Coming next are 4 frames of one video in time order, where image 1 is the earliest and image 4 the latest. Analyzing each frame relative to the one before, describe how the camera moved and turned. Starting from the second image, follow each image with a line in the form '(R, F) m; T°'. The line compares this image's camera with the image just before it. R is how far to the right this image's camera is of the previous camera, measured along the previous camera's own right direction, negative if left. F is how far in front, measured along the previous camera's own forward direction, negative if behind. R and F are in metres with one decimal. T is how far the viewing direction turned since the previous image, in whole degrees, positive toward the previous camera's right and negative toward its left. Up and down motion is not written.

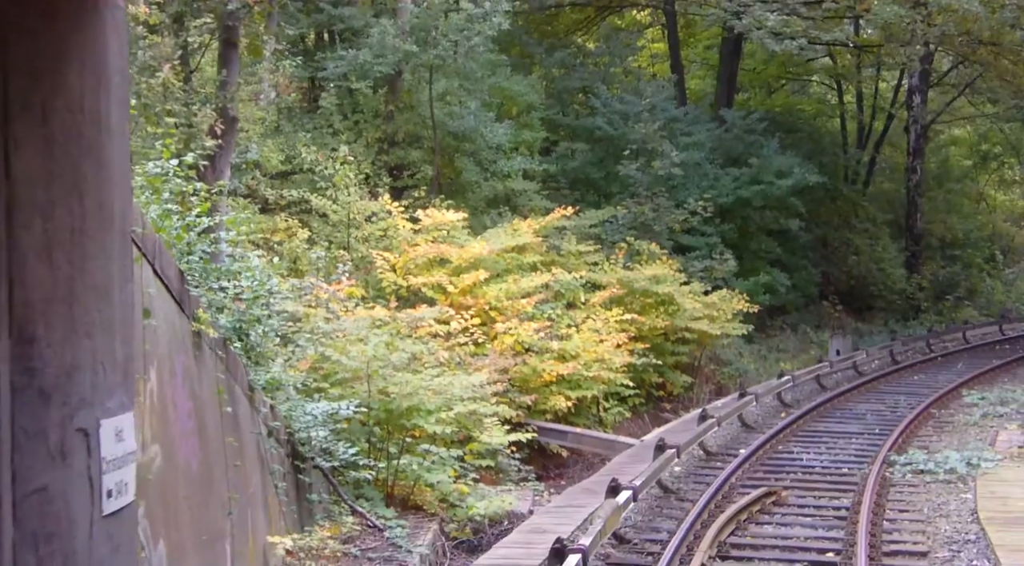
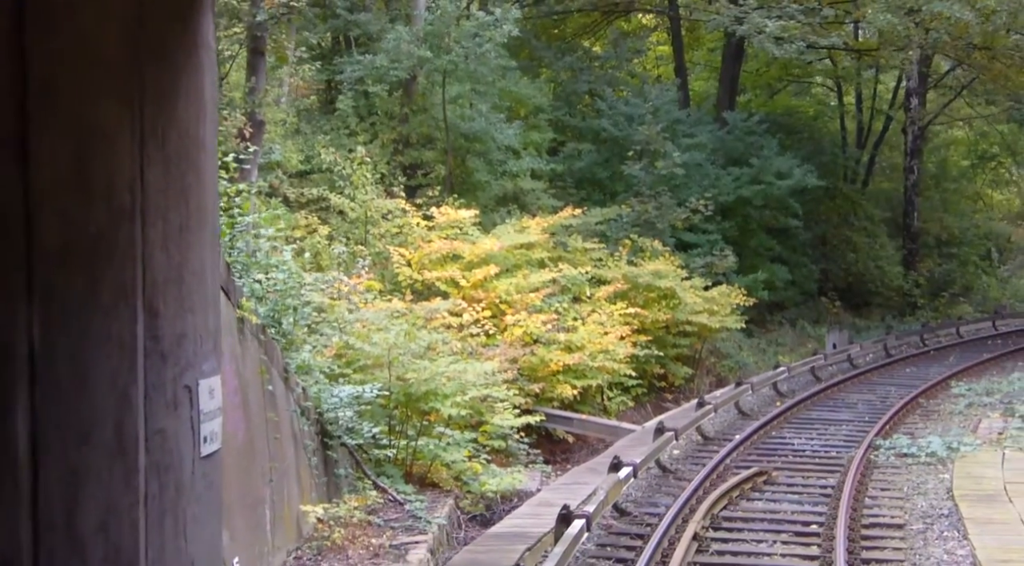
(0.0, -0.9) m; 0°
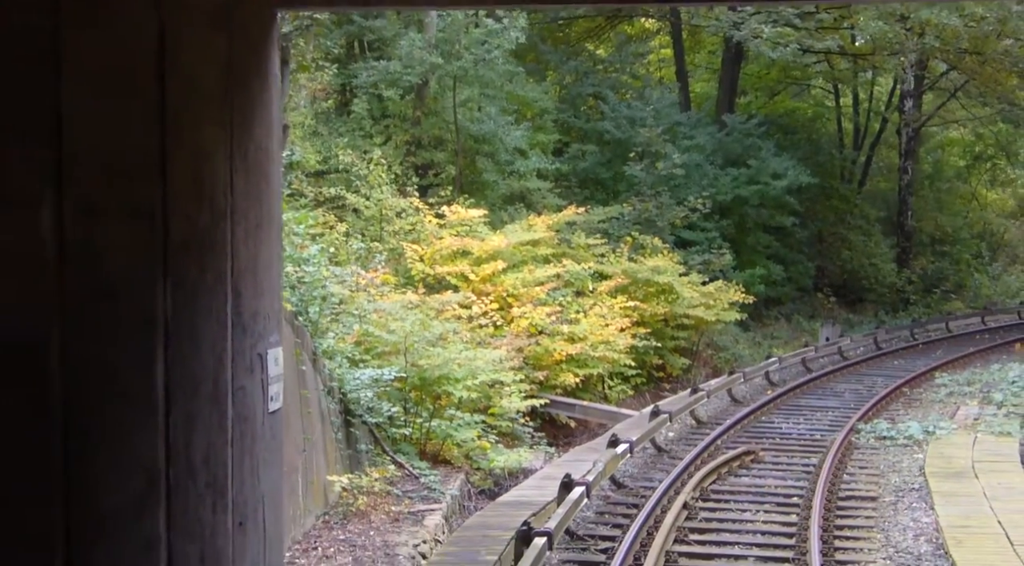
(0.0, -1.1) m; 0°
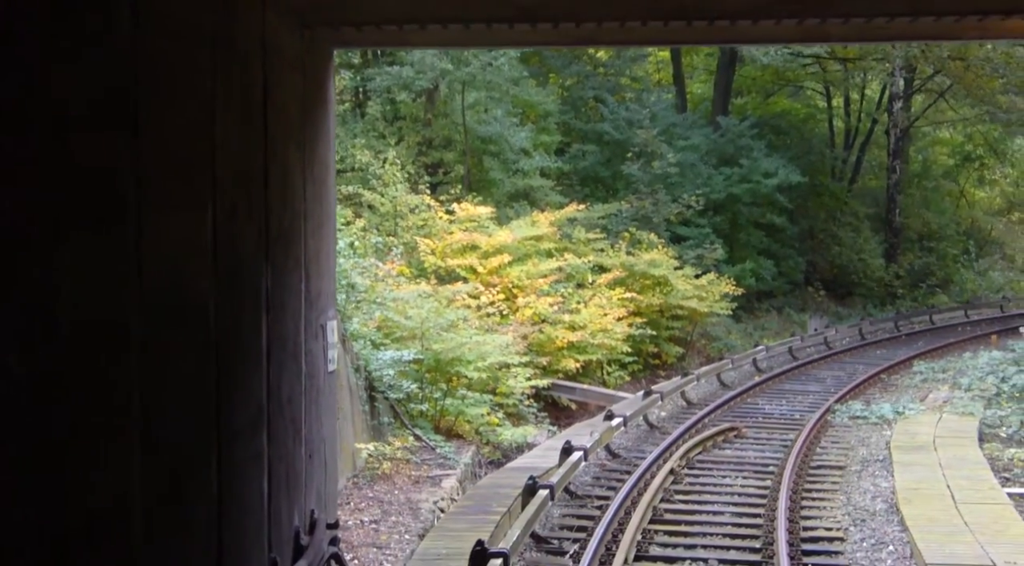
(0.0, -1.5) m; 0°
